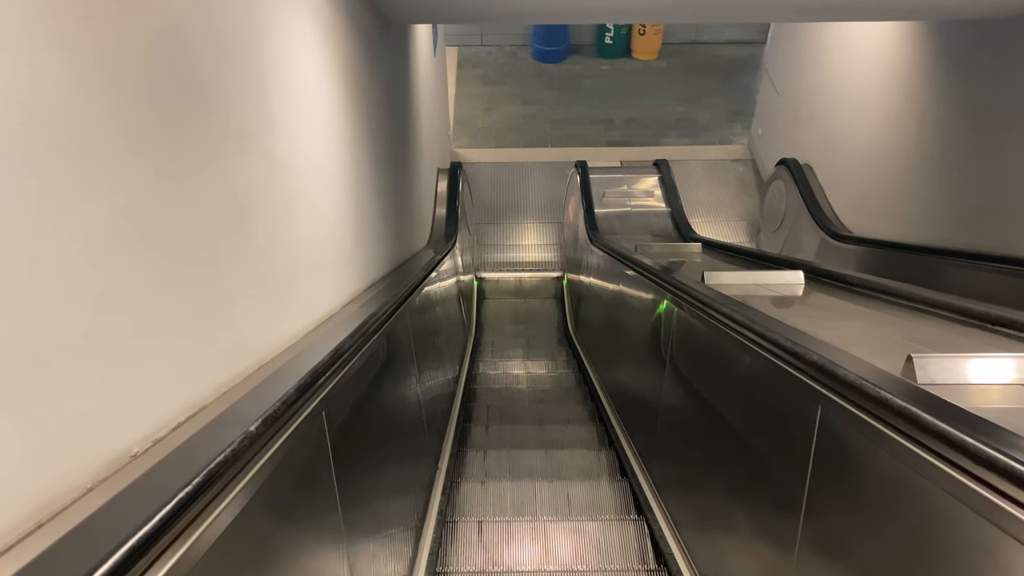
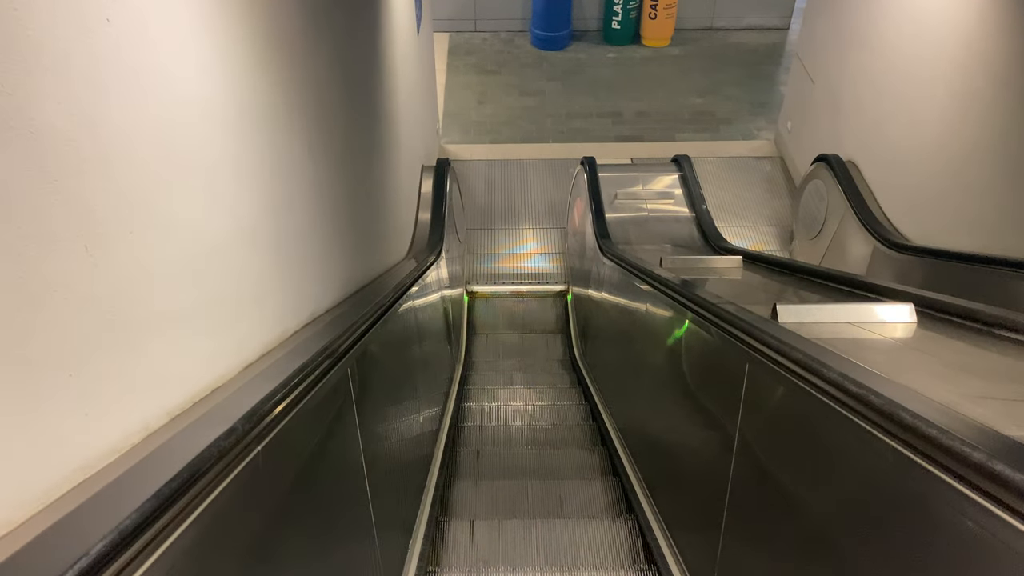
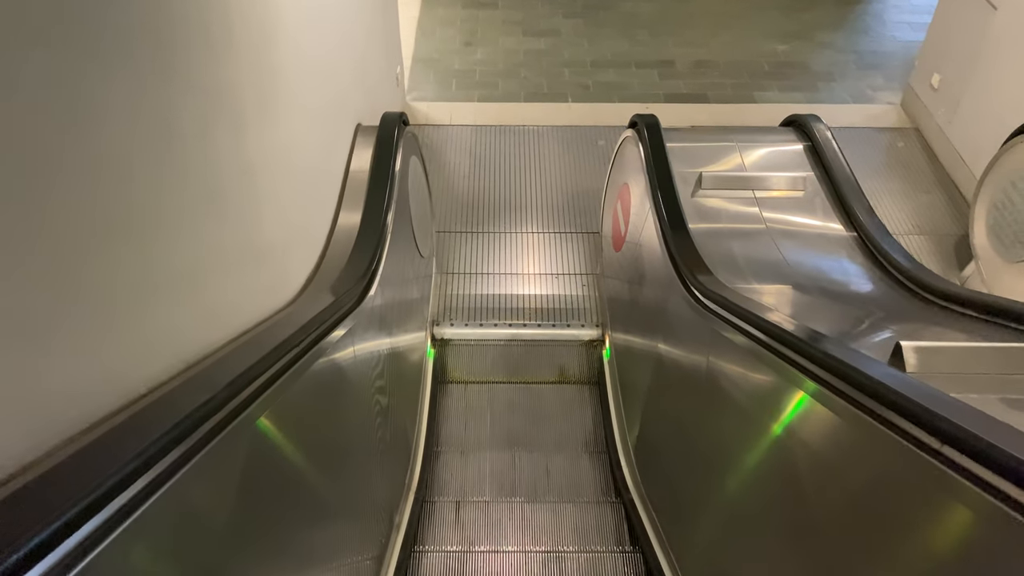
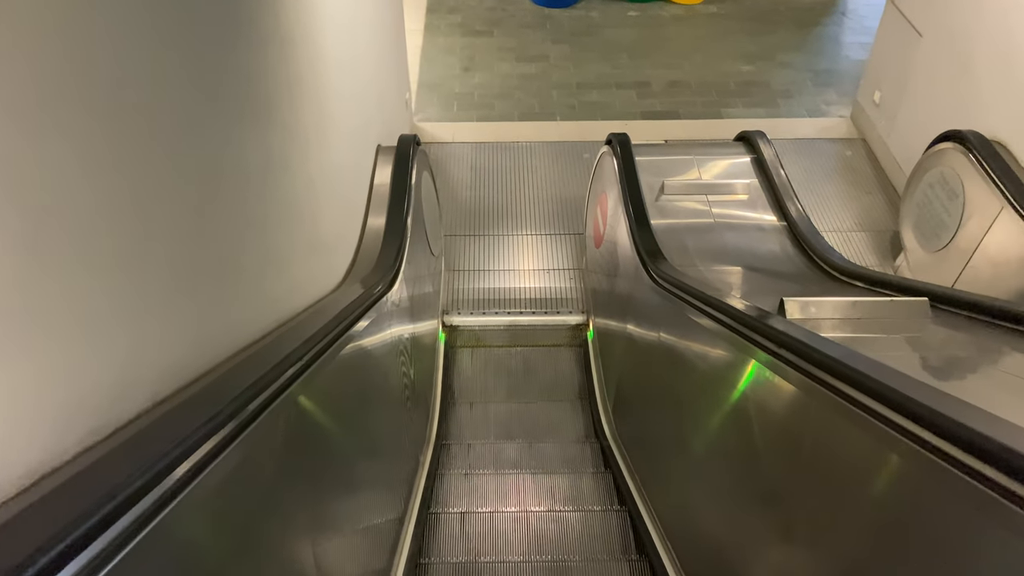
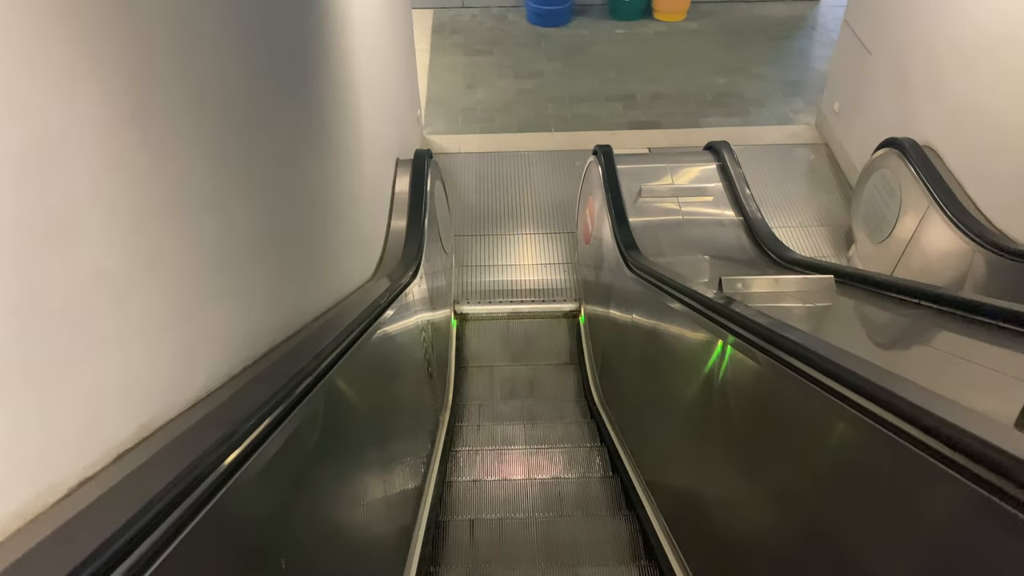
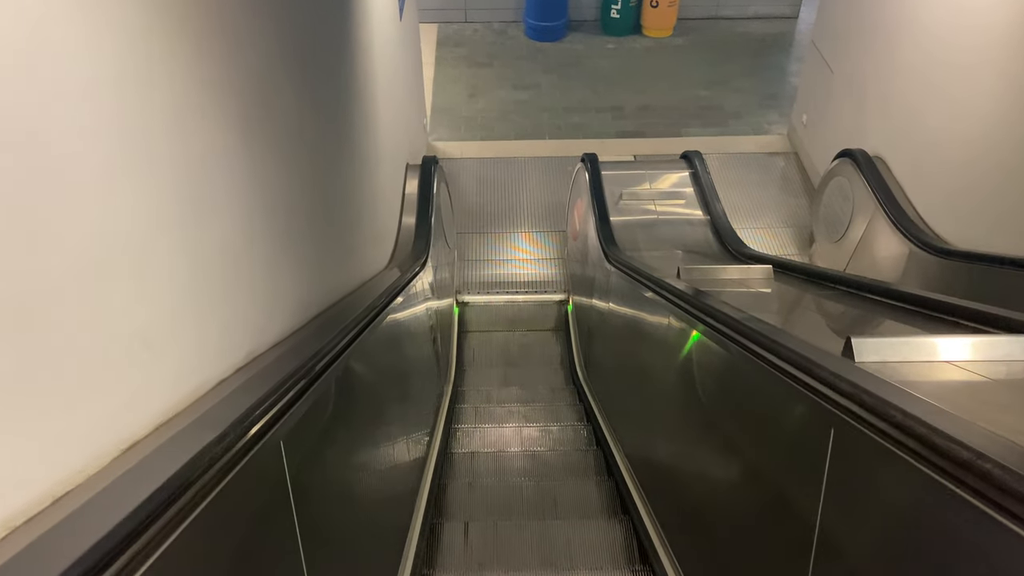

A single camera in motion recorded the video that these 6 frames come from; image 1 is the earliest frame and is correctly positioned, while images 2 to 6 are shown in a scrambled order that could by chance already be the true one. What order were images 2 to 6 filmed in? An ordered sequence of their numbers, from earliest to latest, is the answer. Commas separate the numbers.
2, 6, 5, 4, 3
